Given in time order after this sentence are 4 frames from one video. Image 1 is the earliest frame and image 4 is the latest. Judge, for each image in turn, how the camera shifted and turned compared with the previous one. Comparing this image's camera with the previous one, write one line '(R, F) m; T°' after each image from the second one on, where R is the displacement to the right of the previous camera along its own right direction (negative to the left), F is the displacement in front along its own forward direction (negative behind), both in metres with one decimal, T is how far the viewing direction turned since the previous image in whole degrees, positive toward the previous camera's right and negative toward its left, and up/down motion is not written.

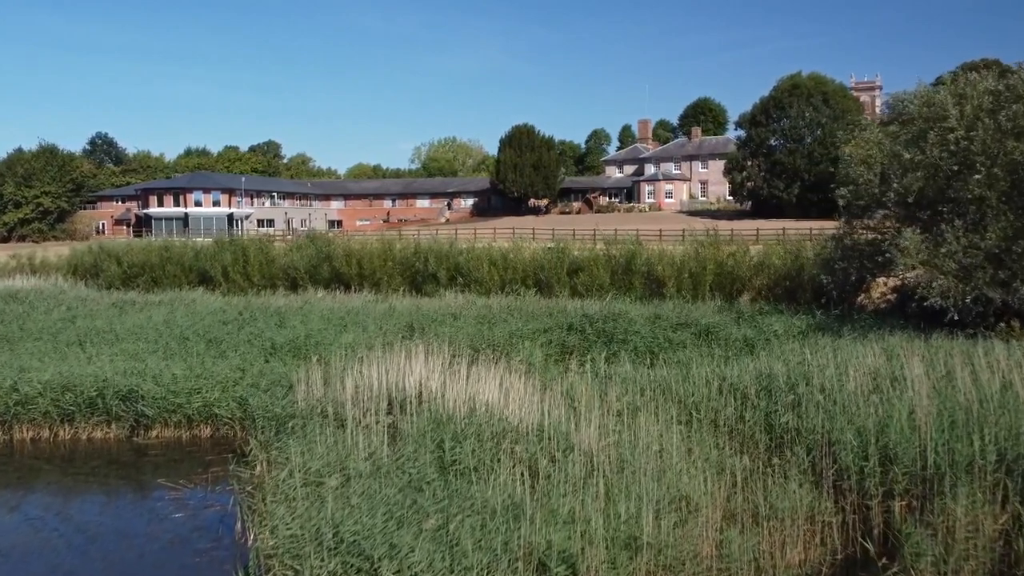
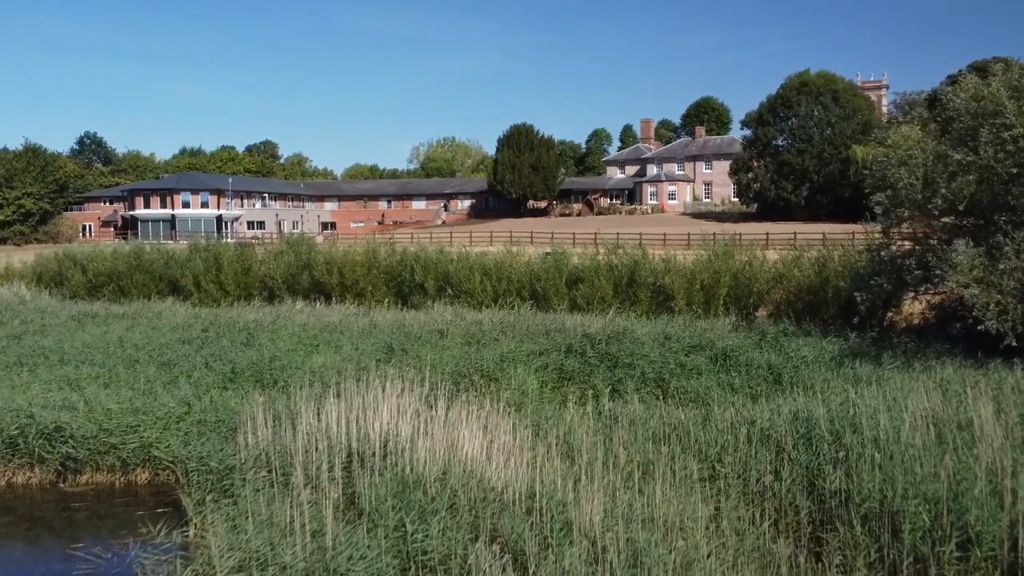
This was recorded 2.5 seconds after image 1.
(+0.2, +1.9) m; 0°
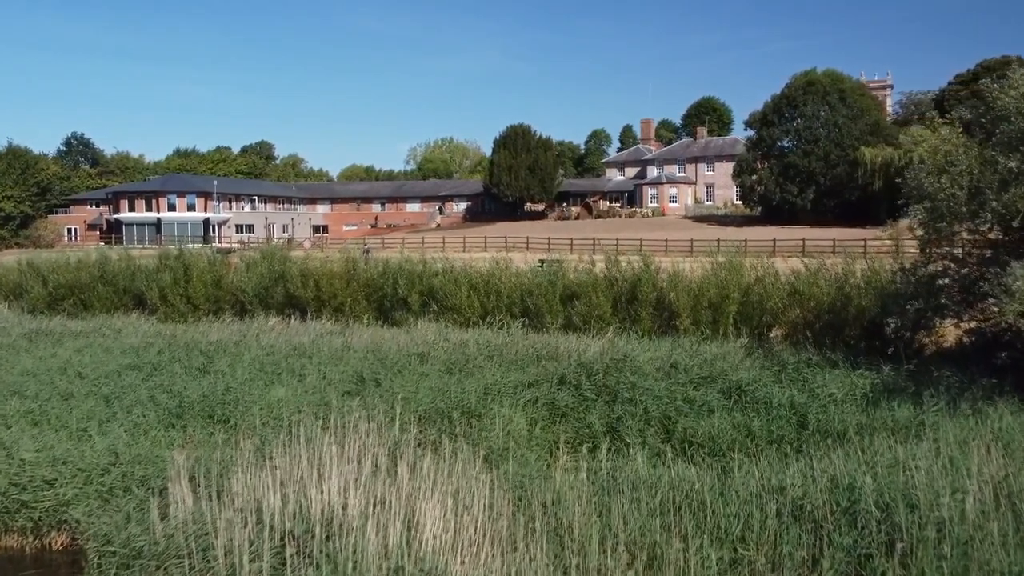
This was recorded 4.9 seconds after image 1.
(+0.2, +1.7) m; 0°
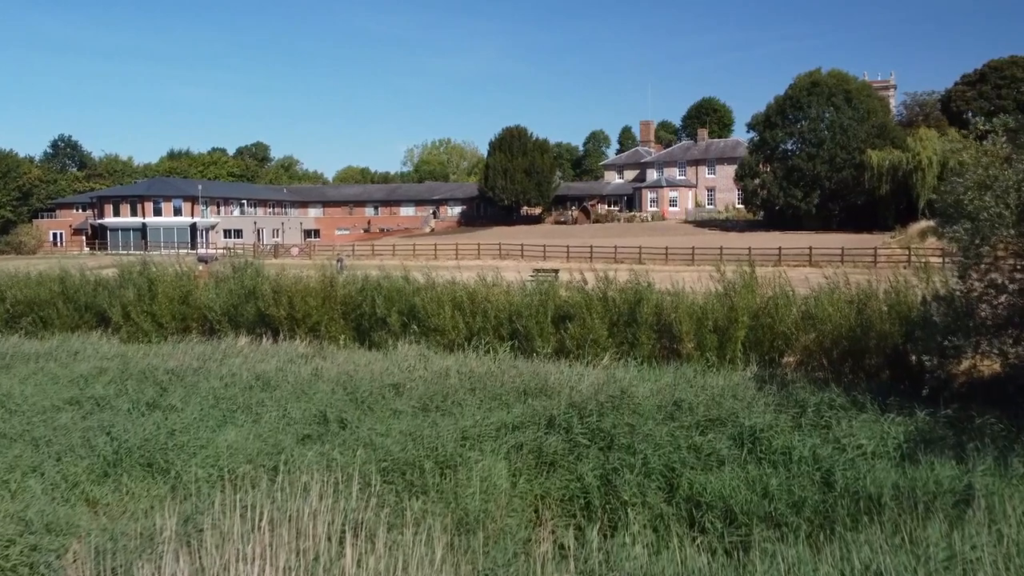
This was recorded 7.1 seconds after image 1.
(+0.2, +1.5) m; 0°
